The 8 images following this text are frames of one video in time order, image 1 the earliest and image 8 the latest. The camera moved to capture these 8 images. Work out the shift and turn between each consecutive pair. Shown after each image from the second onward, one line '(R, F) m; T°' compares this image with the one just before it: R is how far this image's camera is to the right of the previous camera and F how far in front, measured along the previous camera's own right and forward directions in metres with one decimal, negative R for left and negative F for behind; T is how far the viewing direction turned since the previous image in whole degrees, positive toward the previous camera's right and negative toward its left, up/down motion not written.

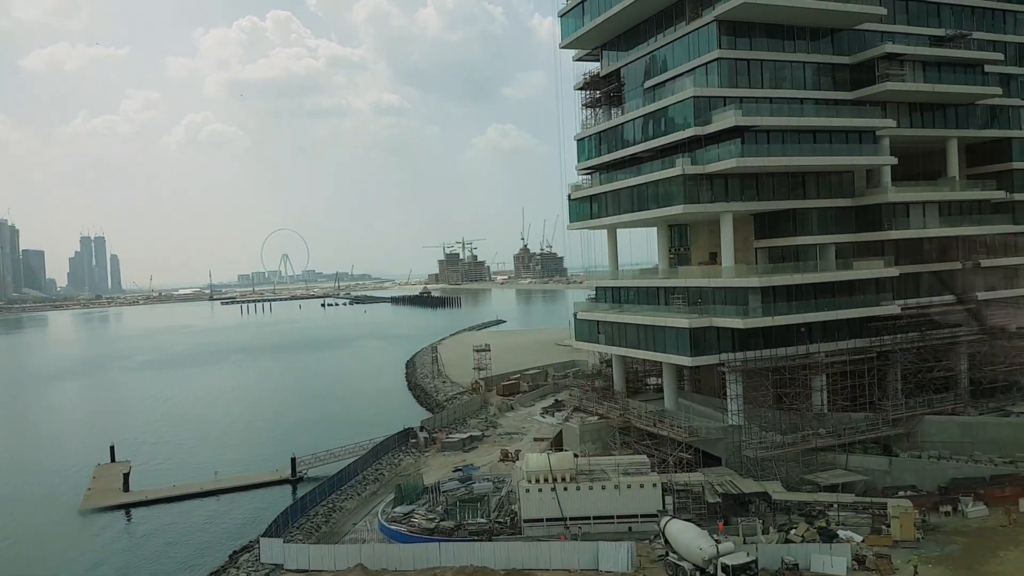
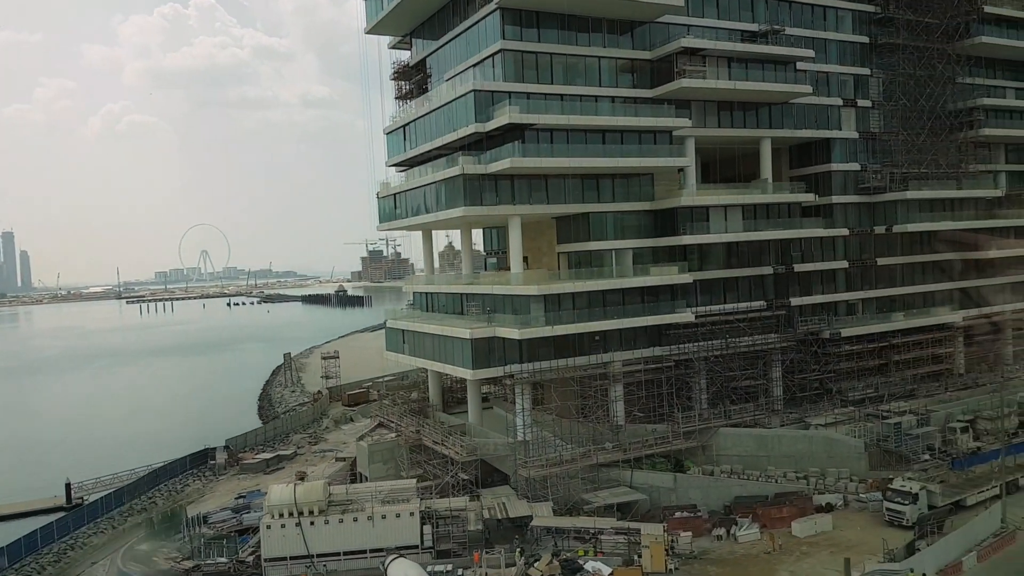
(+8.4, +3.3) m; +5°
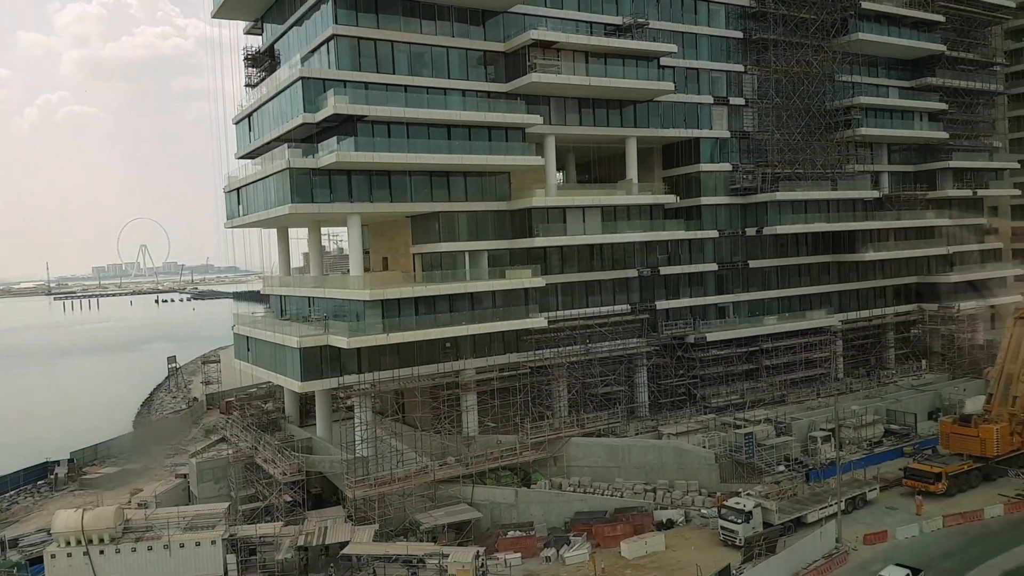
(+5.6, +2.2) m; +3°
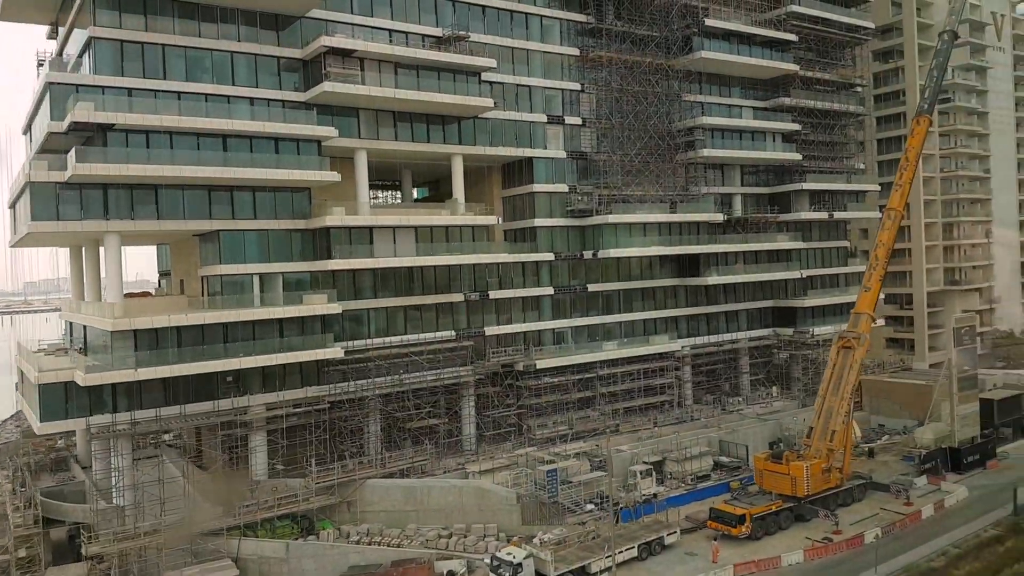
(+7.5, +2.9) m; +4°
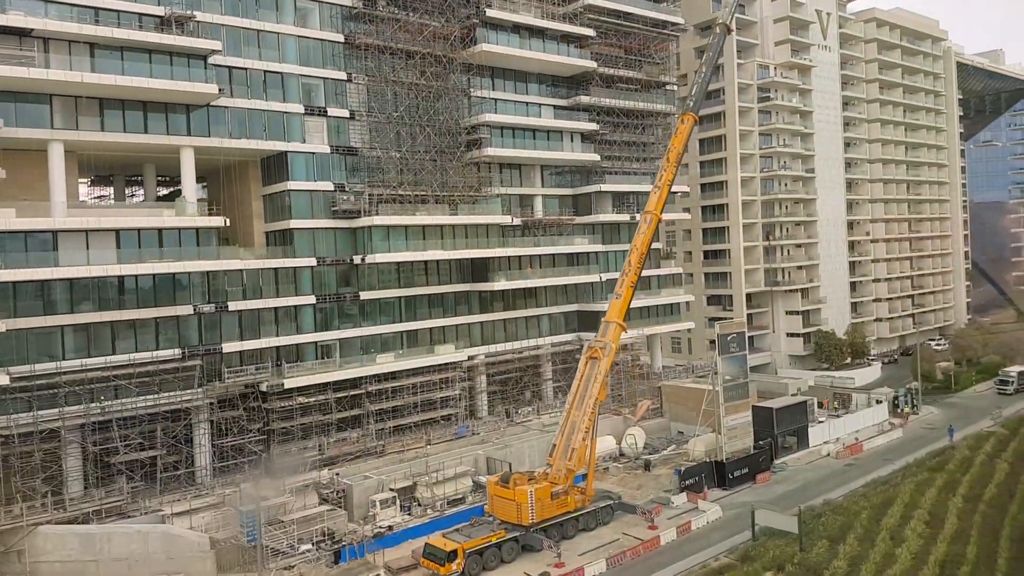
(+9.4, +3.4) m; +5°
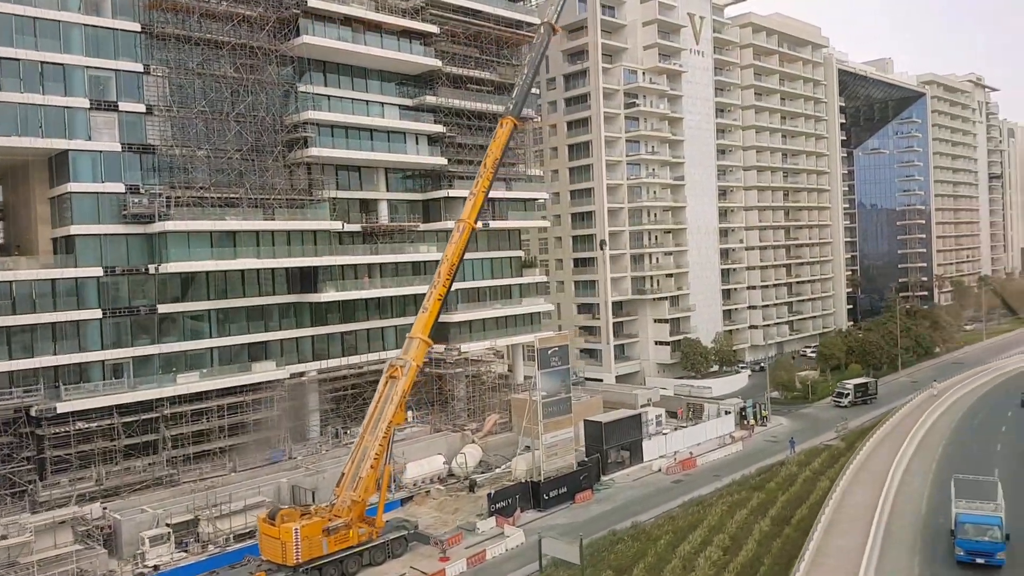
(+6.3, +2.5) m; +4°
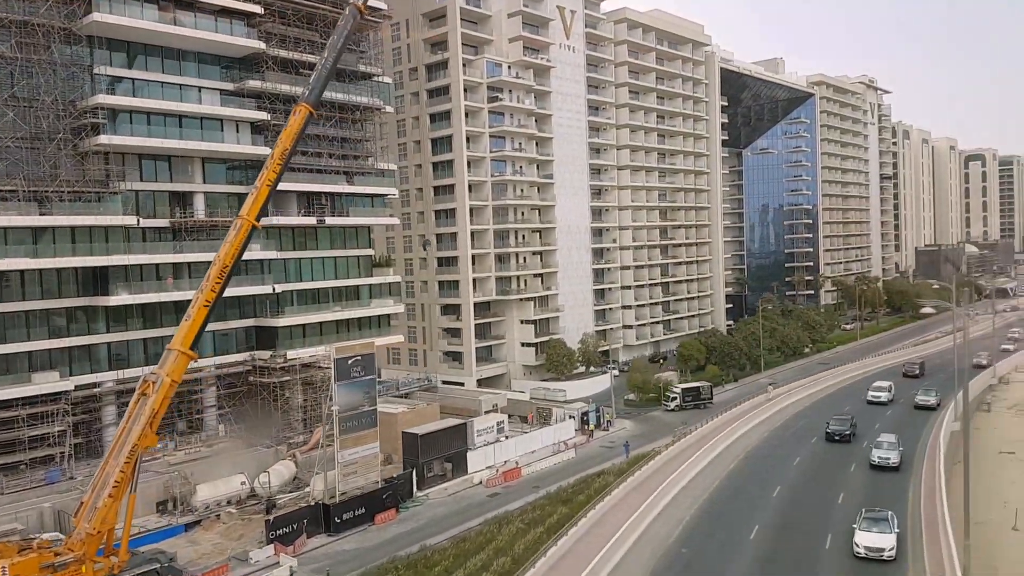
(+6.5, +2.4) m; +4°
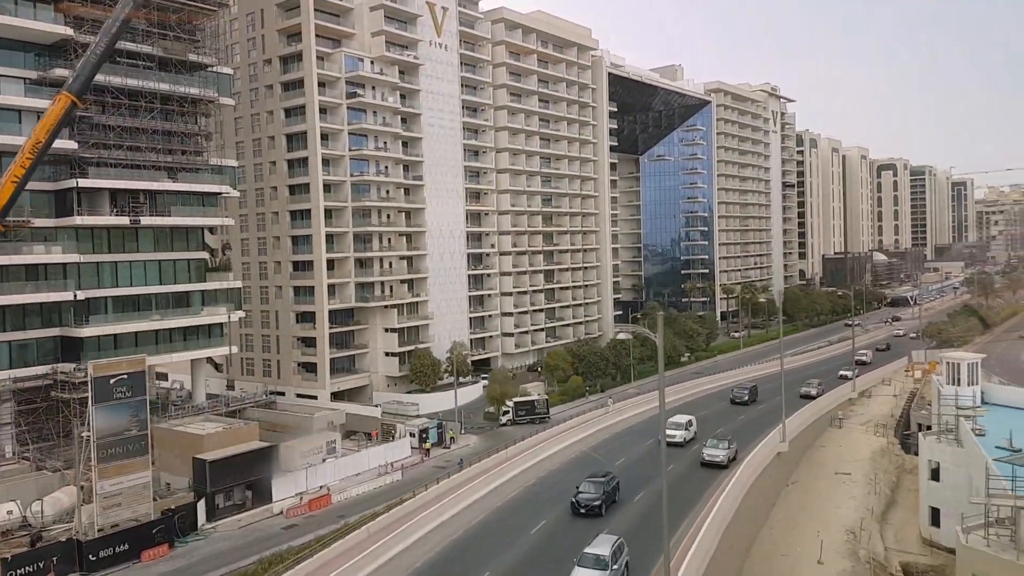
(+6.2, +2.4) m; +4°
